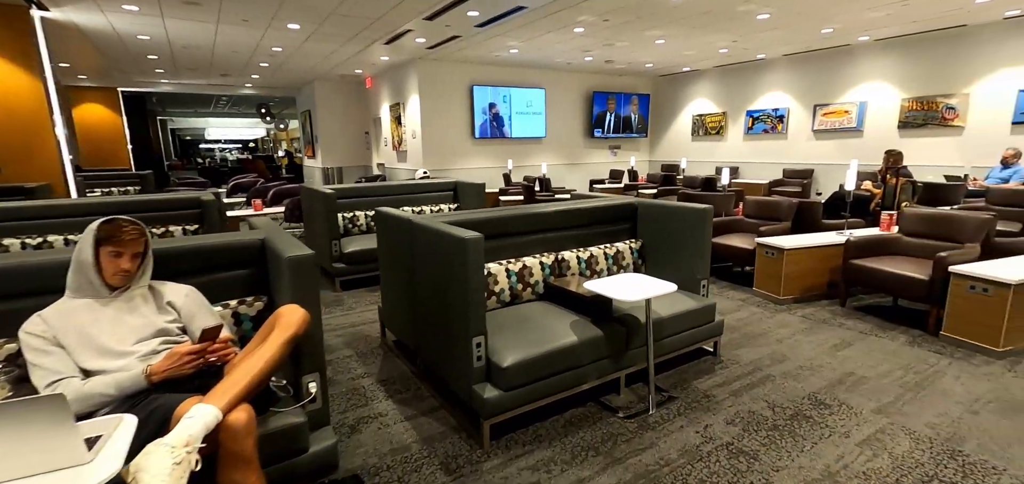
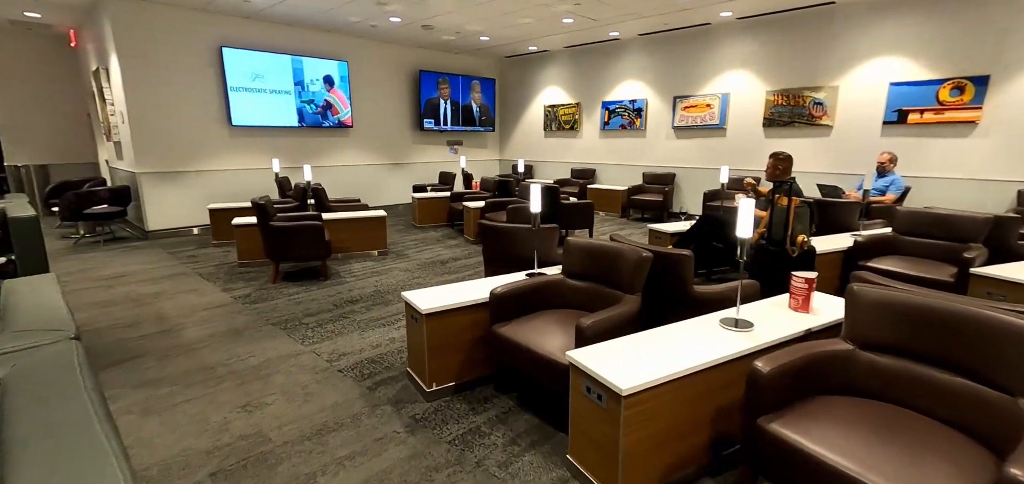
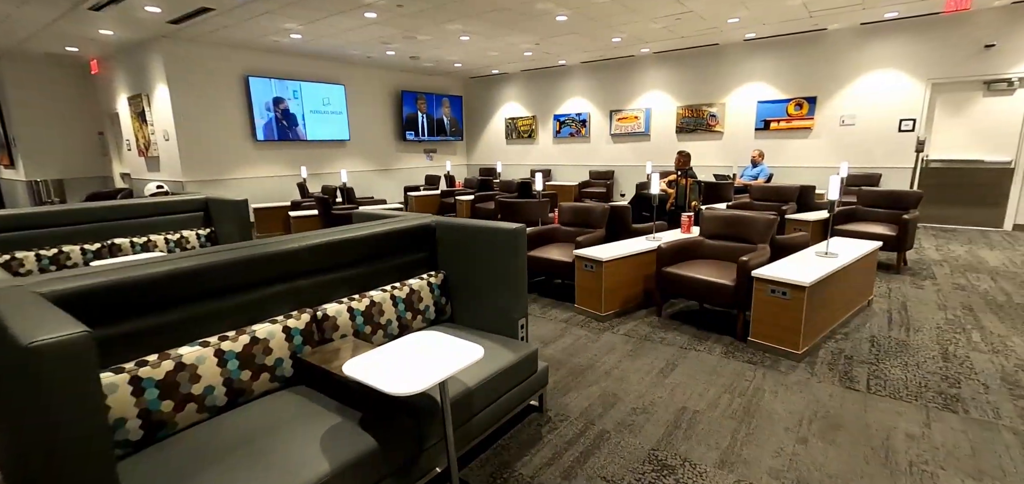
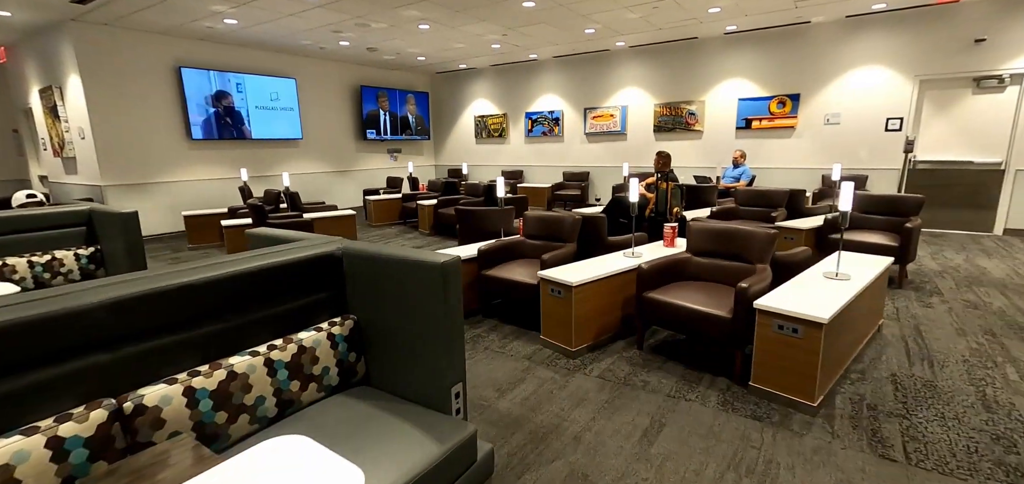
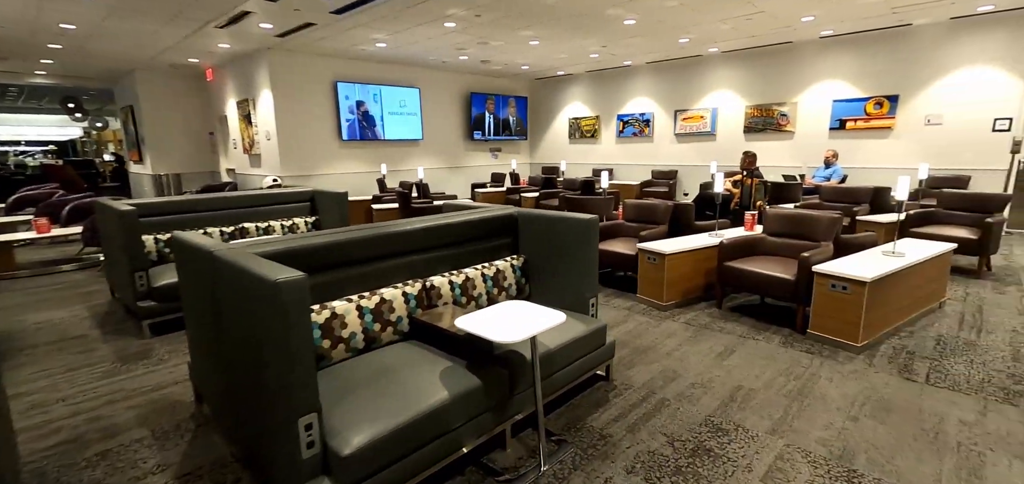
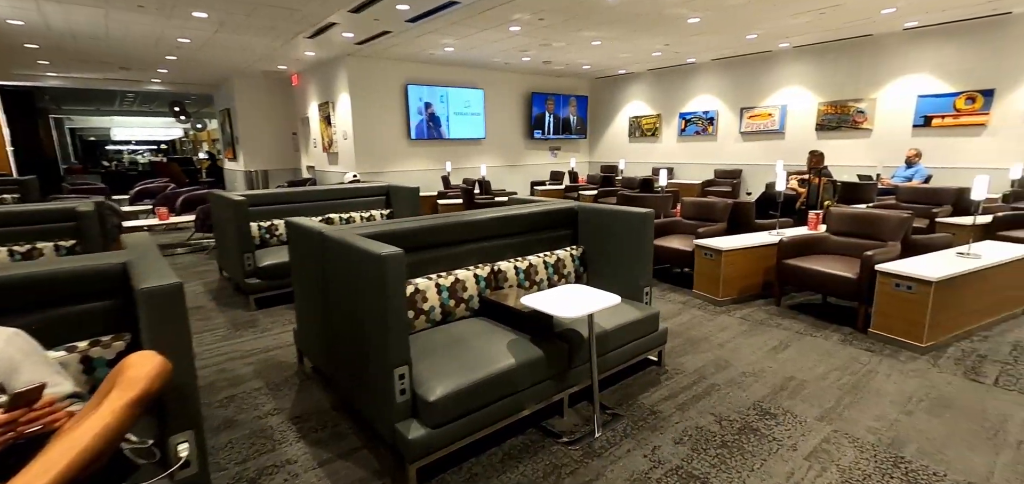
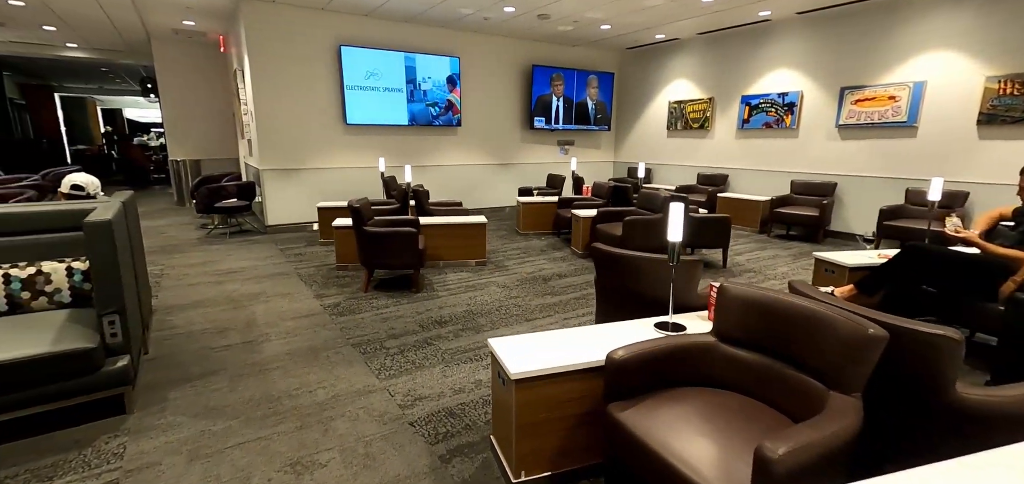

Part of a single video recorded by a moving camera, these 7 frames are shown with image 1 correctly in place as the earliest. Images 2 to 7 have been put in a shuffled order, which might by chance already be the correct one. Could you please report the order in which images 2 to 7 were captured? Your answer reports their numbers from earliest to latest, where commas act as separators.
6, 5, 3, 4, 2, 7
